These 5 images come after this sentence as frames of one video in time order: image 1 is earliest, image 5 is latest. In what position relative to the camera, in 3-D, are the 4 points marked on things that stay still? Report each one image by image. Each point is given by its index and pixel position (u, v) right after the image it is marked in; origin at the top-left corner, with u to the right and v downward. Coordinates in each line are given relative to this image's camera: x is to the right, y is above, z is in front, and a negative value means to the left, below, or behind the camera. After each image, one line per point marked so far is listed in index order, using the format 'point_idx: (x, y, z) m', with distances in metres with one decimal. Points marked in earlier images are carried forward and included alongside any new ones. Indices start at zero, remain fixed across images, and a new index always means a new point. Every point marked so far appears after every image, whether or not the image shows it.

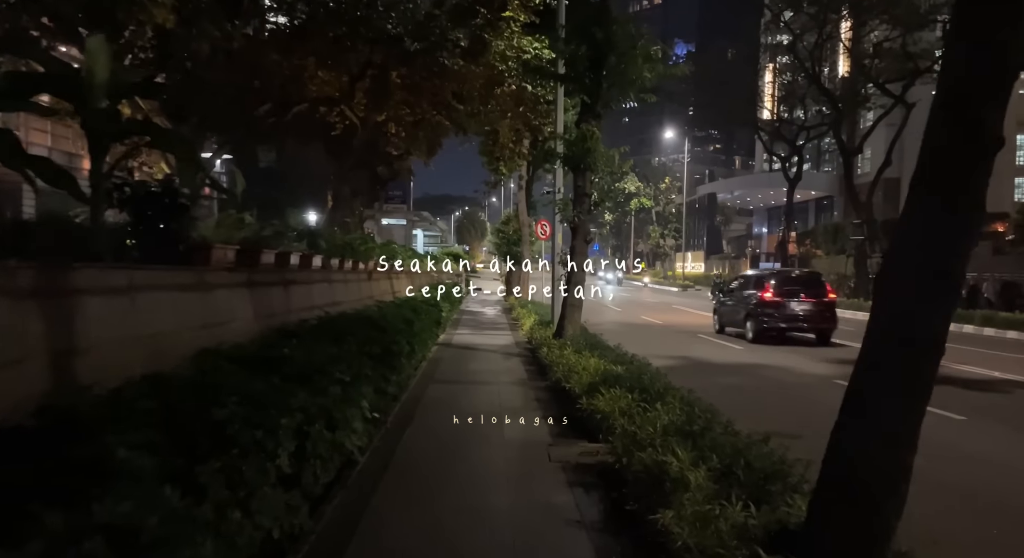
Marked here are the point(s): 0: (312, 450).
0: (-1.2, -1.0, +4.0) m
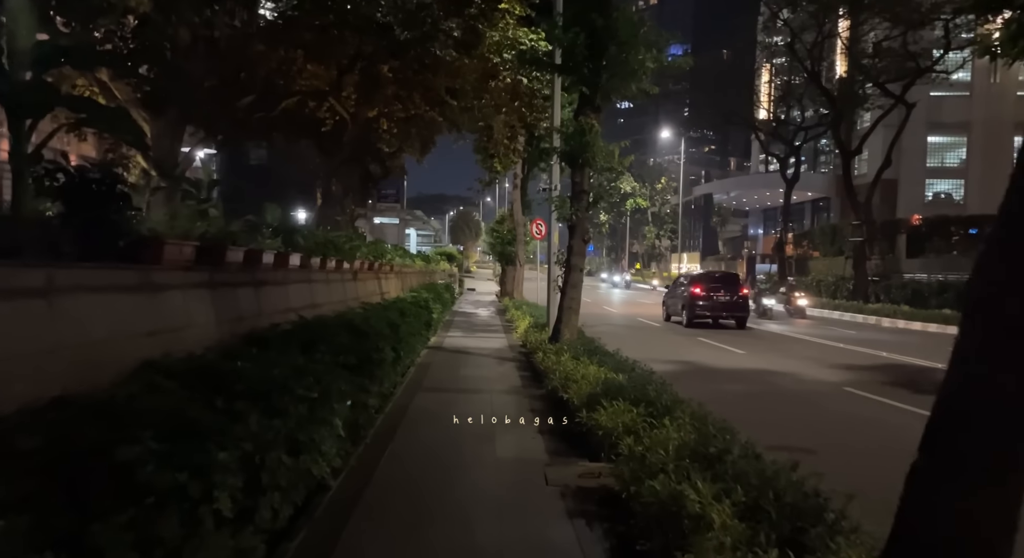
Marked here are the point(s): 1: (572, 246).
0: (-1.2, -1.0, +3.4) m
1: (+1.1, +0.6, +11.8) m
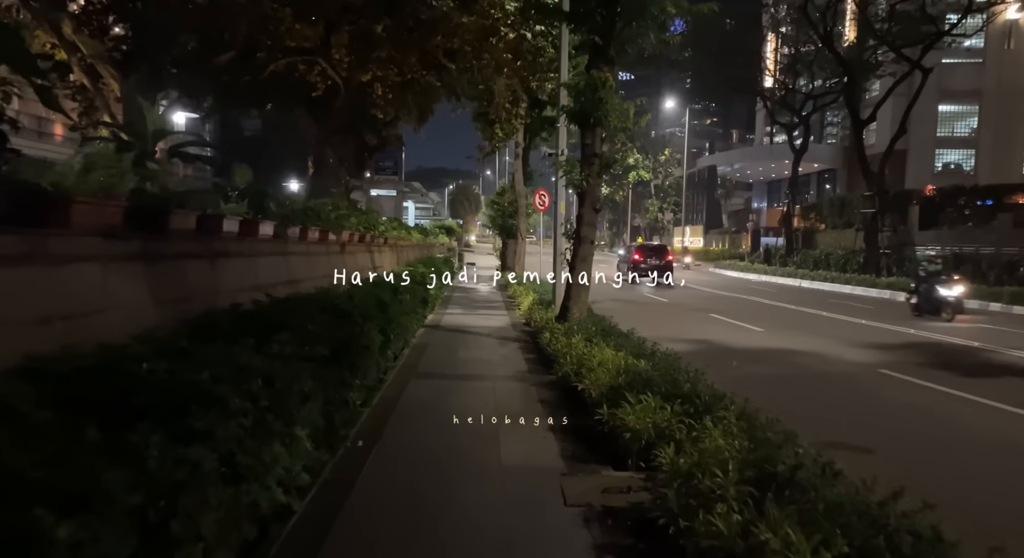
0: (-1.2, -0.9, +2.4) m
1: (+1.2, +1.0, +10.7) m
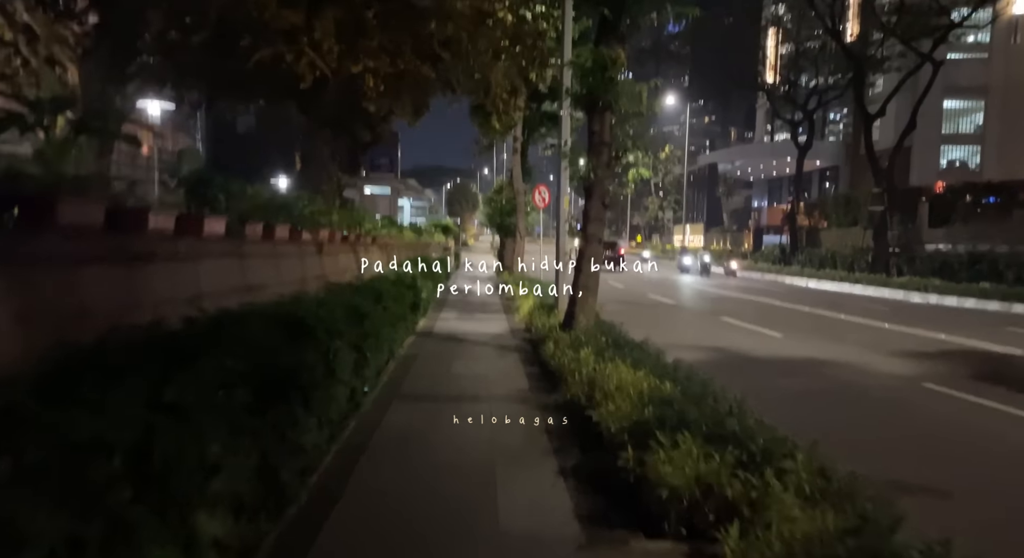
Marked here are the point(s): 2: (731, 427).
0: (-1.2, -1.0, +1.2) m
1: (+1.1, +1.0, +9.6) m
2: (+1.4, -0.9, +4.2) m
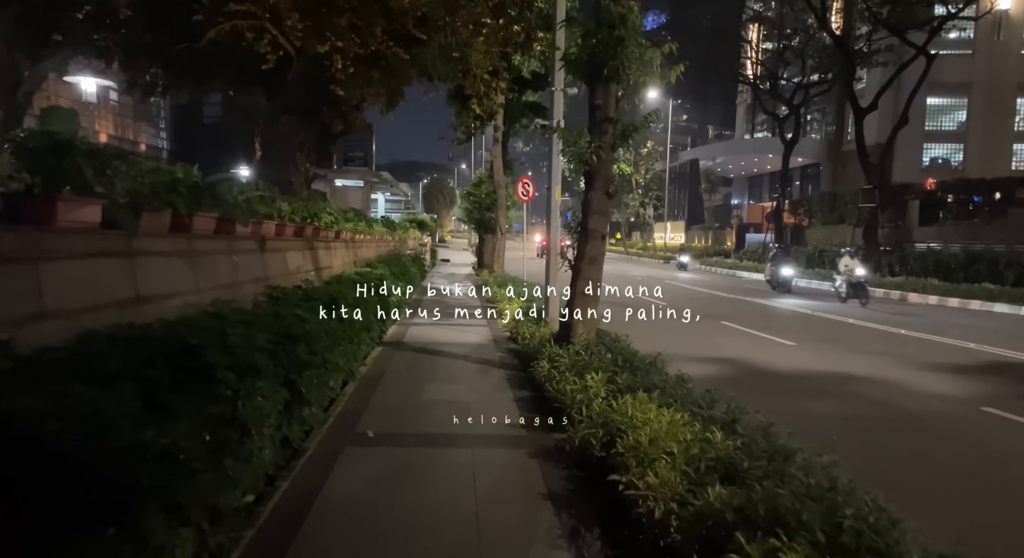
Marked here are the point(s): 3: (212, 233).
0: (-1.1, -1.1, -0.4) m
1: (+1.0, +1.0, +8.1) m
2: (+1.4, -1.0, +2.7) m
3: (-2.7, +0.4, +5.8) m
